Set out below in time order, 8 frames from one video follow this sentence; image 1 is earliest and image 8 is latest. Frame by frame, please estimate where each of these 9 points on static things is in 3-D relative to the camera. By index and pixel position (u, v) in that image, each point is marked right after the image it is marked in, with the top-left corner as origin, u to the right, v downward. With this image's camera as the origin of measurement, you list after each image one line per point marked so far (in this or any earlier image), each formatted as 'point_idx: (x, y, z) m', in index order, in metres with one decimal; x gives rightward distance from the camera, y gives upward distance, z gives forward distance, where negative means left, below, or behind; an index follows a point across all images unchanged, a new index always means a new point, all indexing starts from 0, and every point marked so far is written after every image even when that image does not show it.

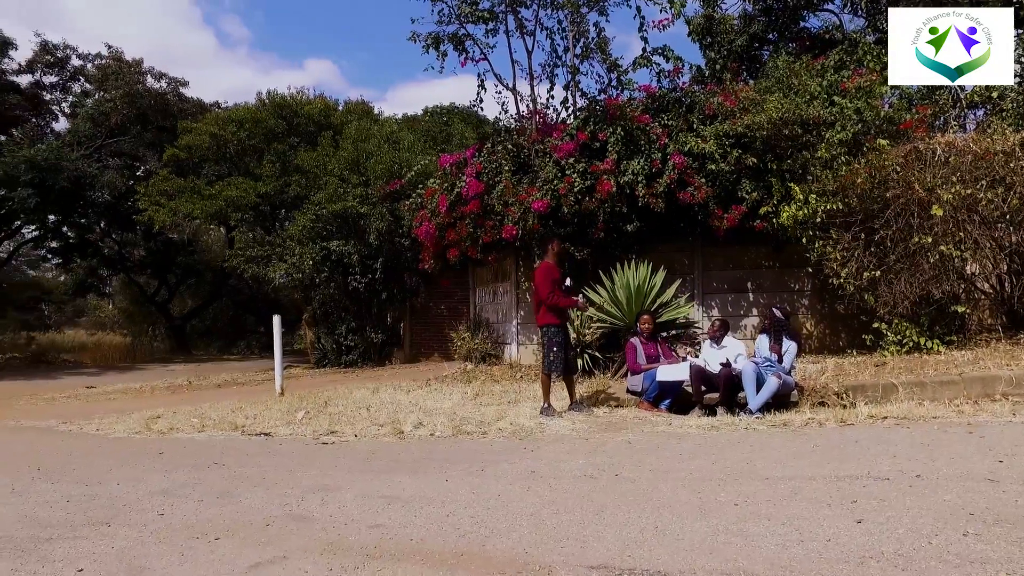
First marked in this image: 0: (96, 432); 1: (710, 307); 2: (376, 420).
0: (-6.0, -2.1, +9.4) m
1: (+3.5, -0.3, +11.0) m
2: (-1.7, -1.7, +8.0) m
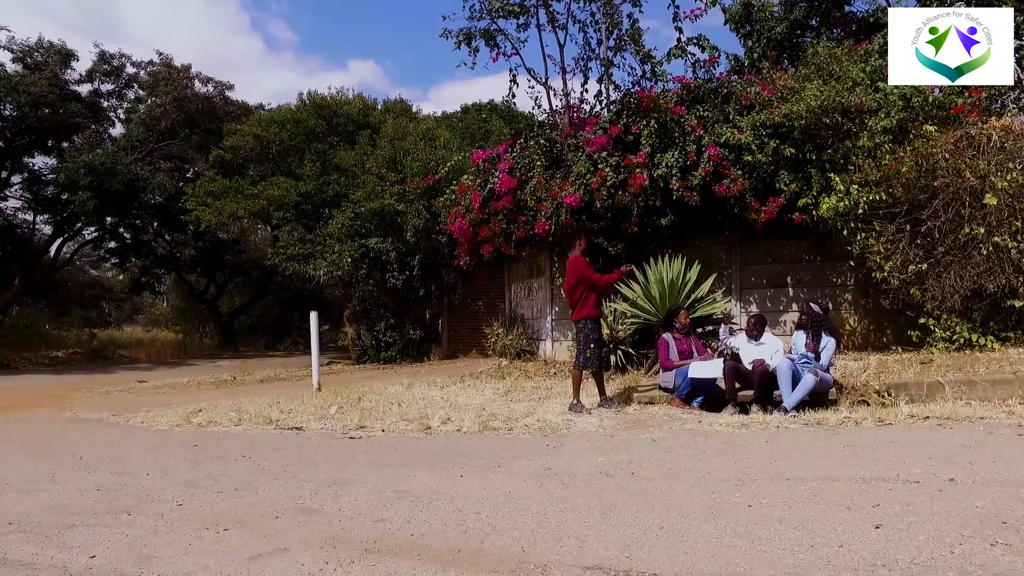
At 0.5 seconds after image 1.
0: (-5.6, -2.1, +9.7) m
1: (+4.0, -0.2, +10.7) m
2: (-1.4, -1.6, +8.0) m
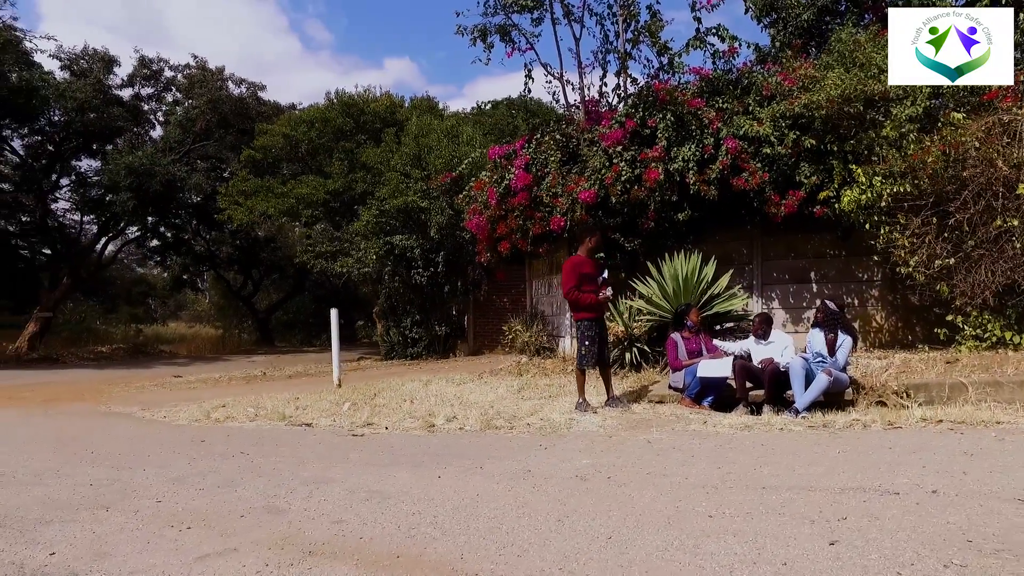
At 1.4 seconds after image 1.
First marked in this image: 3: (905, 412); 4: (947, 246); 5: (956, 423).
0: (-5.4, -2.1, +10.0) m
1: (+4.2, -0.2, +10.4) m
2: (-1.3, -1.6, +8.0) m
3: (+3.3, -1.1, +5.4) m
4: (+5.6, +0.6, +8.3) m
5: (+3.5, -1.1, +5.0) m
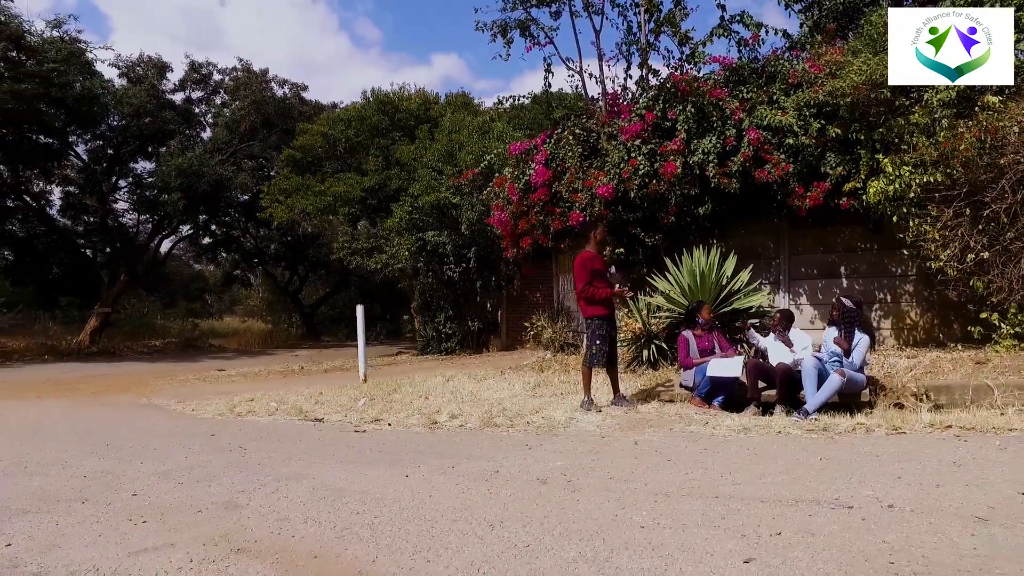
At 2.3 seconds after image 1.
0: (-5.1, -2.0, +10.3) m
1: (+4.5, -0.1, +10.0) m
2: (-1.2, -1.5, +8.1) m
3: (+3.2, -1.1, +5.2) m
4: (+5.7, +0.6, +7.8) m
5: (+3.4, -1.1, +4.7) m
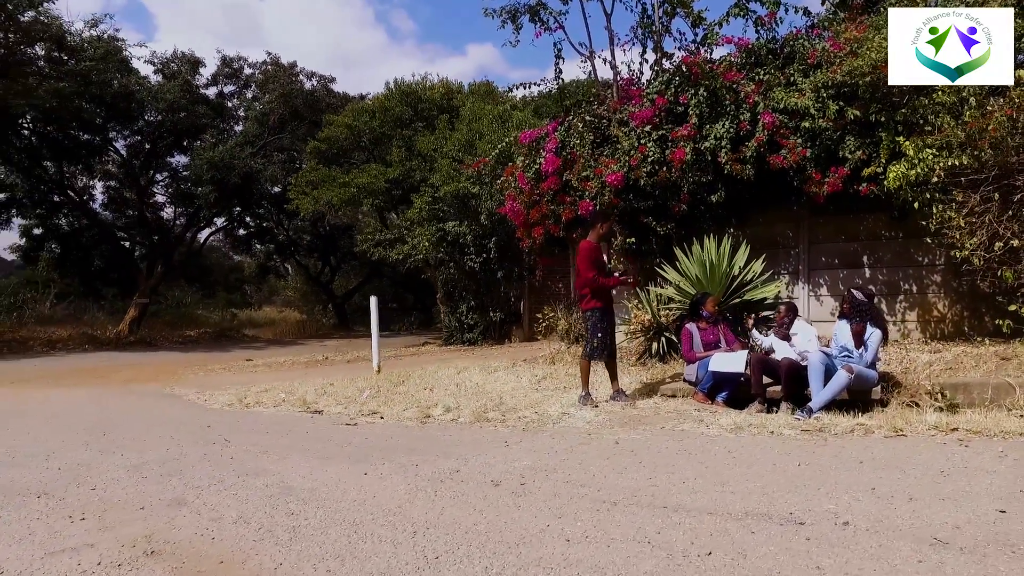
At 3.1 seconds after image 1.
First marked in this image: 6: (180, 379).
0: (-5.0, -1.9, +10.5) m
1: (+4.6, 0.0, +9.6) m
2: (-1.2, -1.4, +8.0) m
3: (+3.0, -1.0, +4.8) m
4: (+5.7, +0.7, +7.3) m
5: (+3.2, -1.0, +4.4) m
6: (-8.2, -2.3, +15.7) m
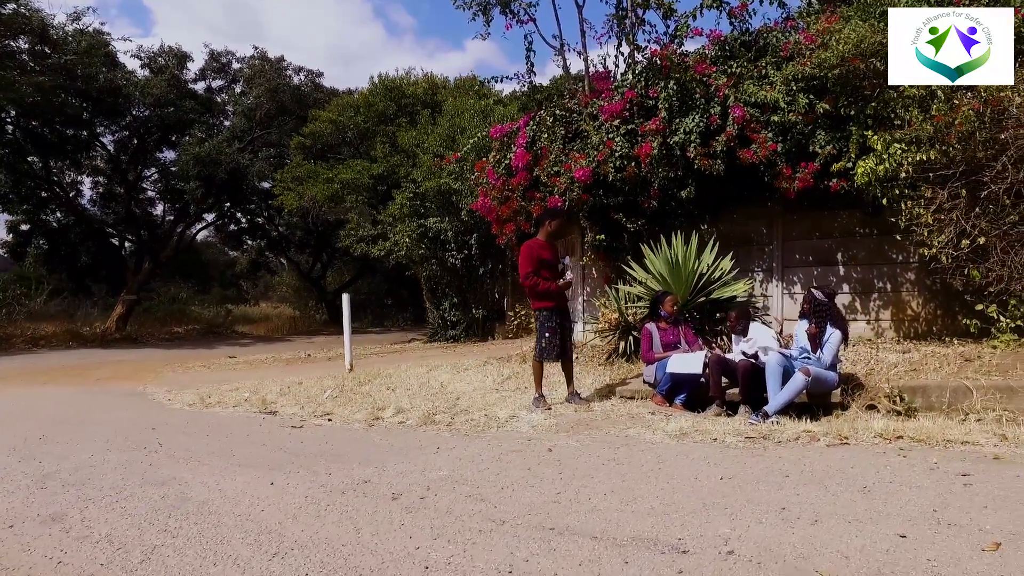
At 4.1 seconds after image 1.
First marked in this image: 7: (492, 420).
0: (-5.5, -1.8, +10.3) m
1: (+4.1, +0.1, +9.4) m
2: (-1.7, -1.4, +7.8) m
3: (+2.5, -1.0, +4.6) m
4: (+5.2, +0.7, +7.1) m
5: (+2.7, -1.0, +4.2) m
6: (-8.8, -2.2, +15.5) m
7: (-0.2, -1.3, +6.1) m
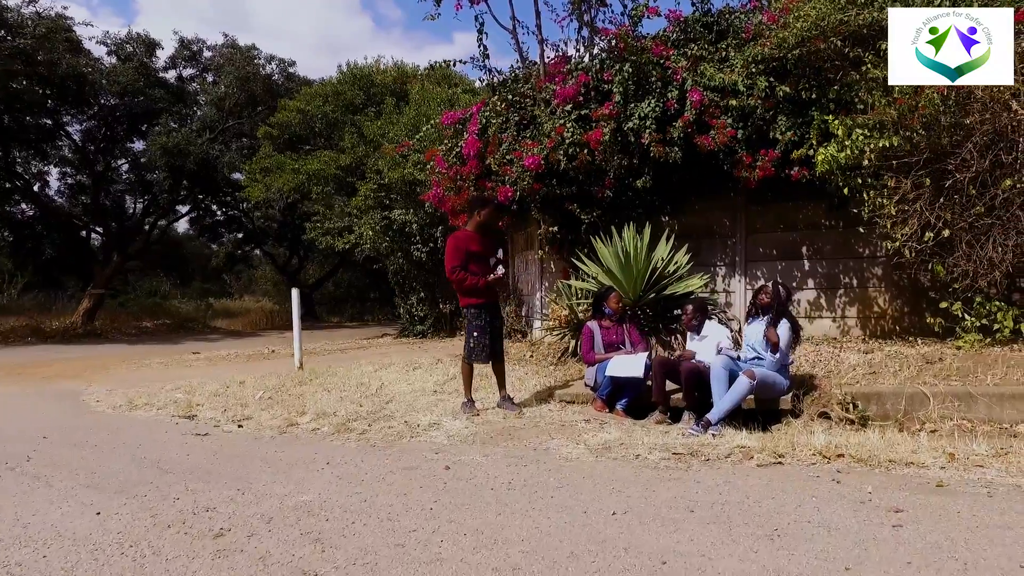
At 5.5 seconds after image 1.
0: (-6.2, -1.8, +9.6) m
1: (+3.4, +0.1, +8.9) m
2: (-2.4, -1.4, +7.2) m
3: (+1.9, -1.0, +4.1) m
4: (+4.5, +0.8, +6.6) m
5: (+2.0, -1.0, +3.7) m
6: (-9.6, -2.1, +14.8) m
7: (-0.8, -1.2, +5.5) m
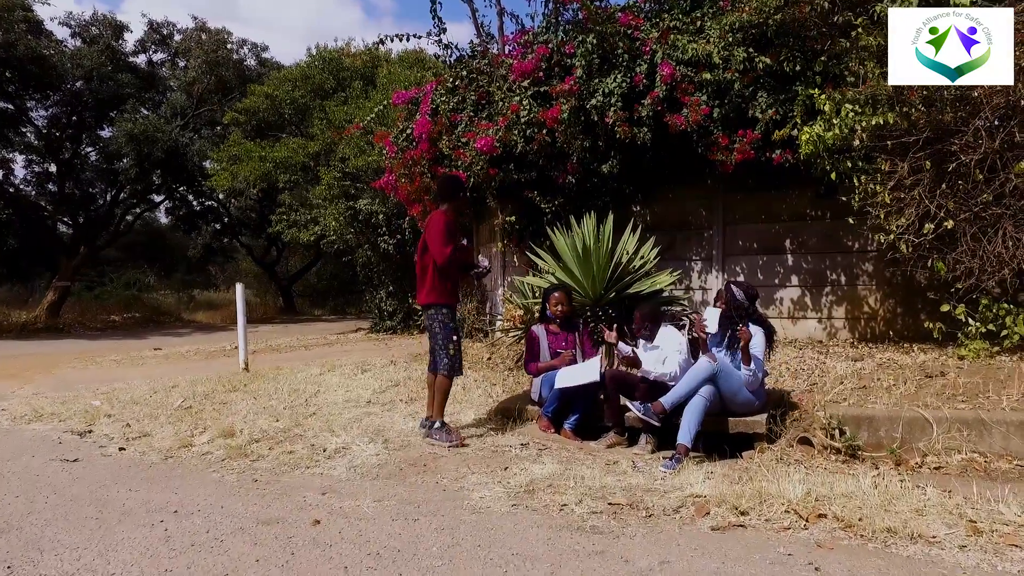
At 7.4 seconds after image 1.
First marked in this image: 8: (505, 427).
0: (-6.8, -1.7, +8.6) m
1: (+2.8, +0.2, +8.0) m
2: (-3.0, -1.3, +6.3) m
3: (+1.3, -1.0, +3.2) m
4: (+3.9, +0.8, +5.7) m
5: (+1.5, -1.0, +2.8) m
6: (-10.3, -1.9, +13.8) m
7: (-1.4, -1.2, +4.6) m
8: (0.0, -1.2, +5.3) m
